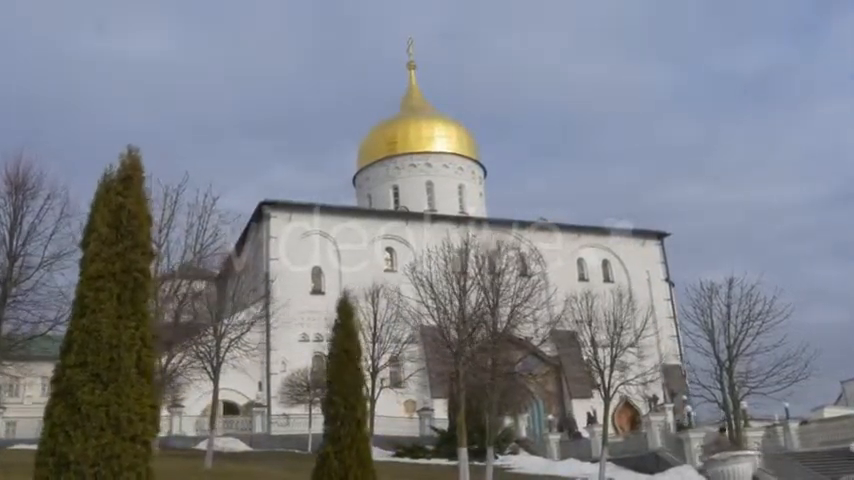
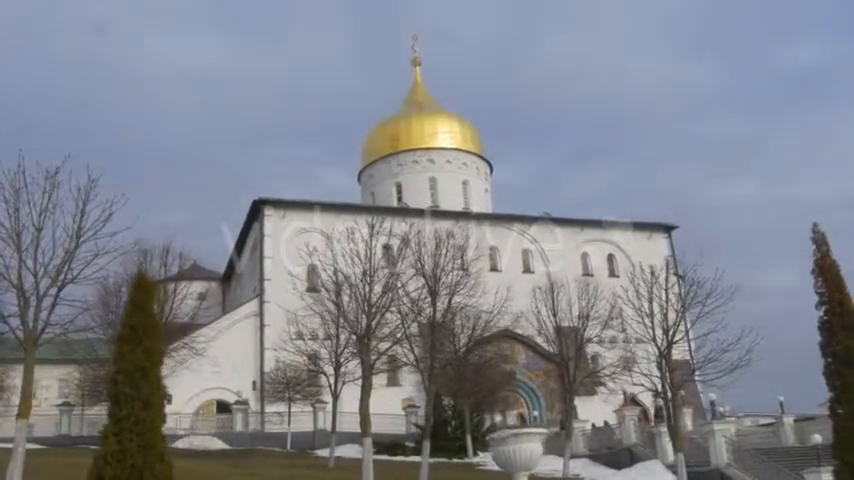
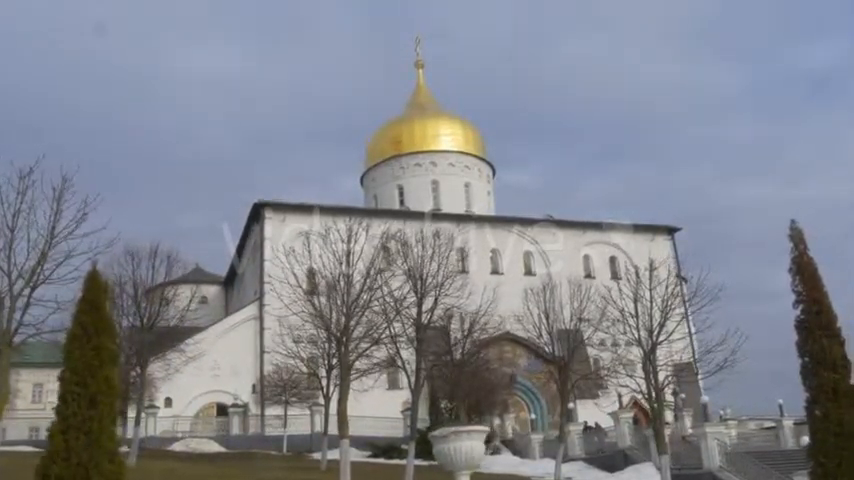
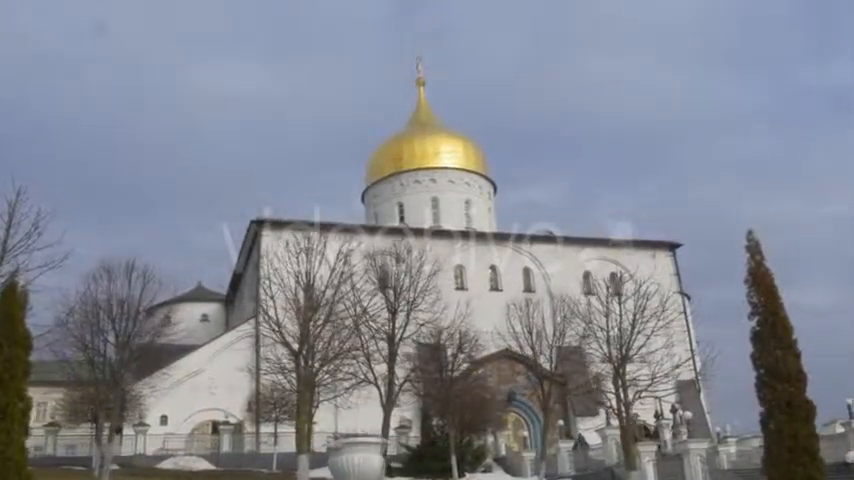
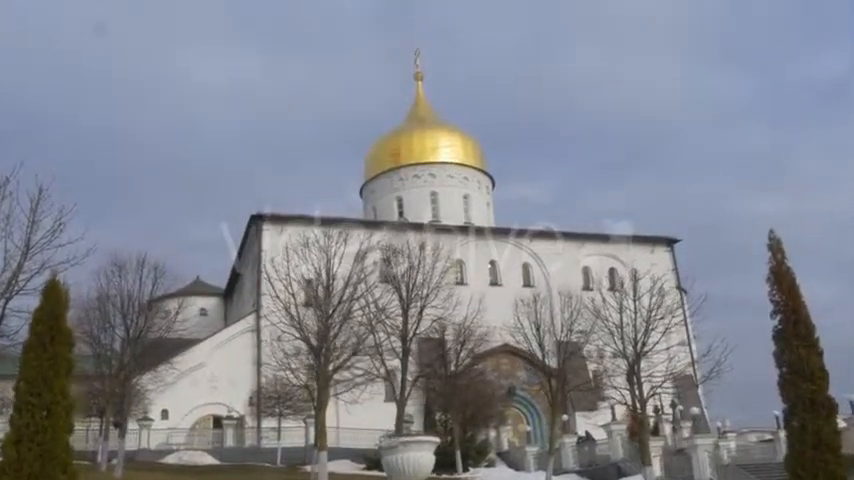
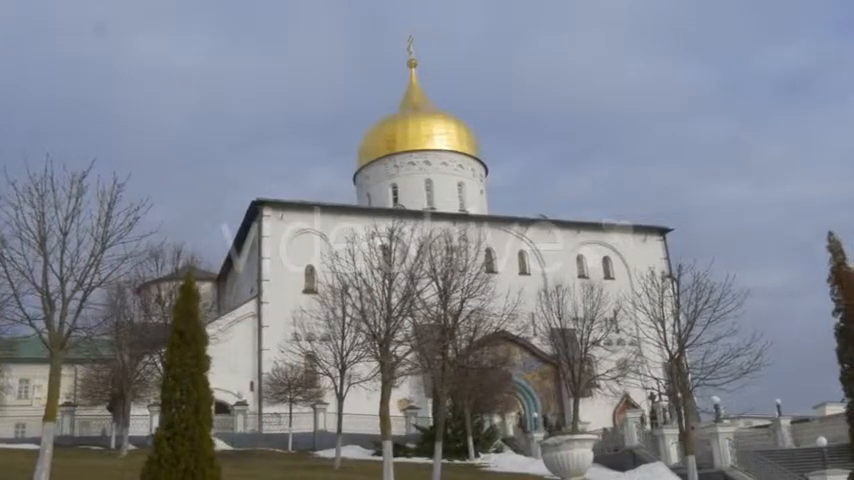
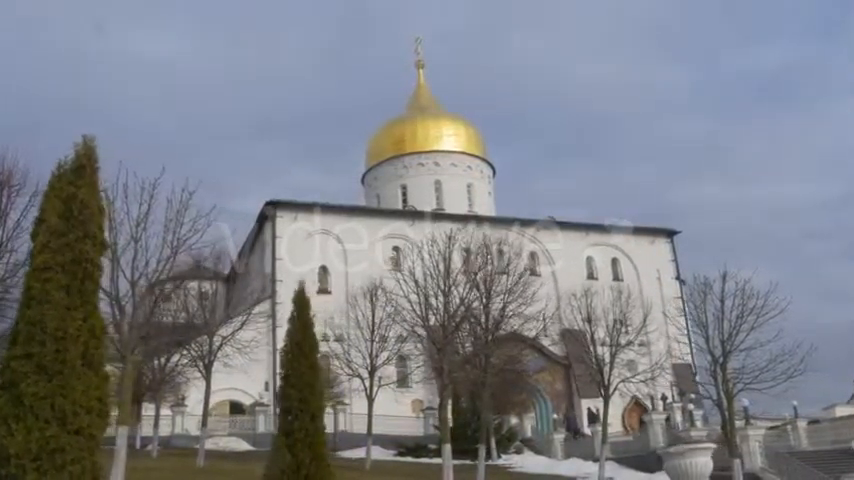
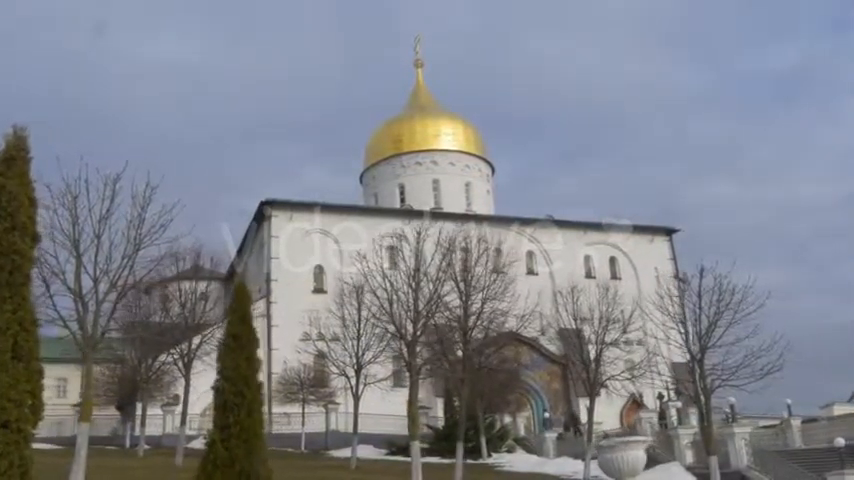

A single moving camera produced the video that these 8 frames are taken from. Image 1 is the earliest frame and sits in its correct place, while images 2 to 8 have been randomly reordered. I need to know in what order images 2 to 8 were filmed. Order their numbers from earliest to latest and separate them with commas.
7, 8, 6, 2, 3, 5, 4
